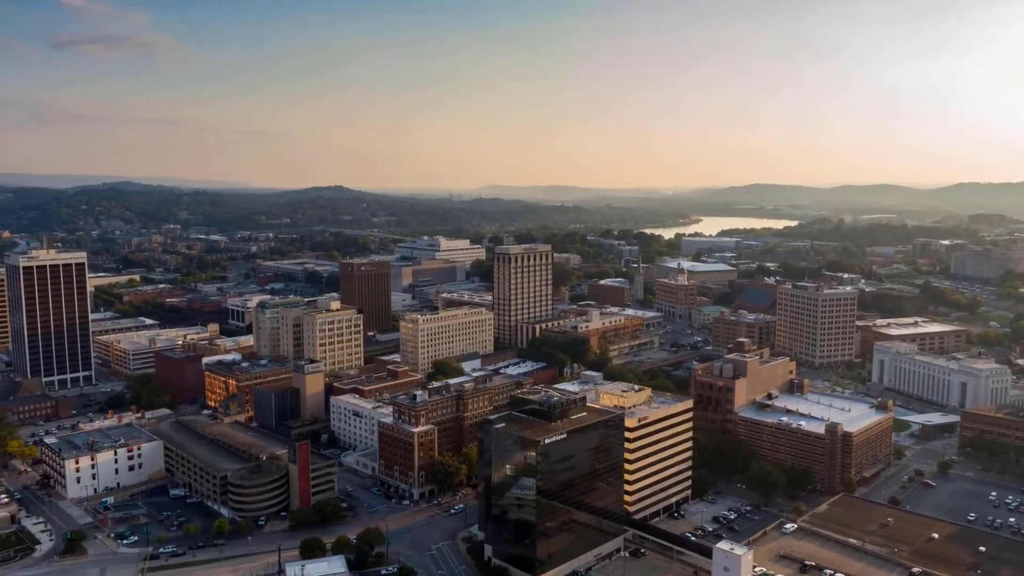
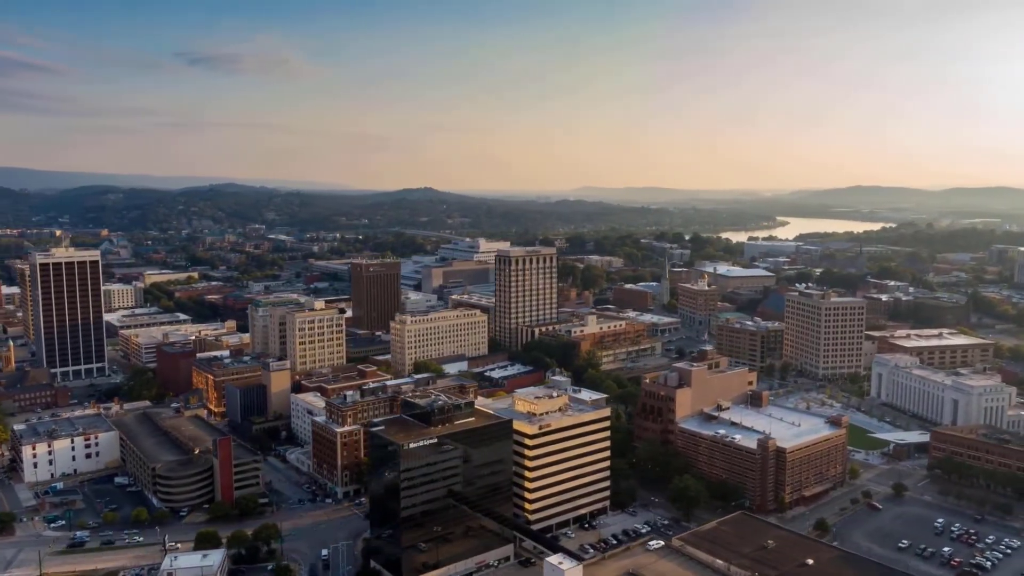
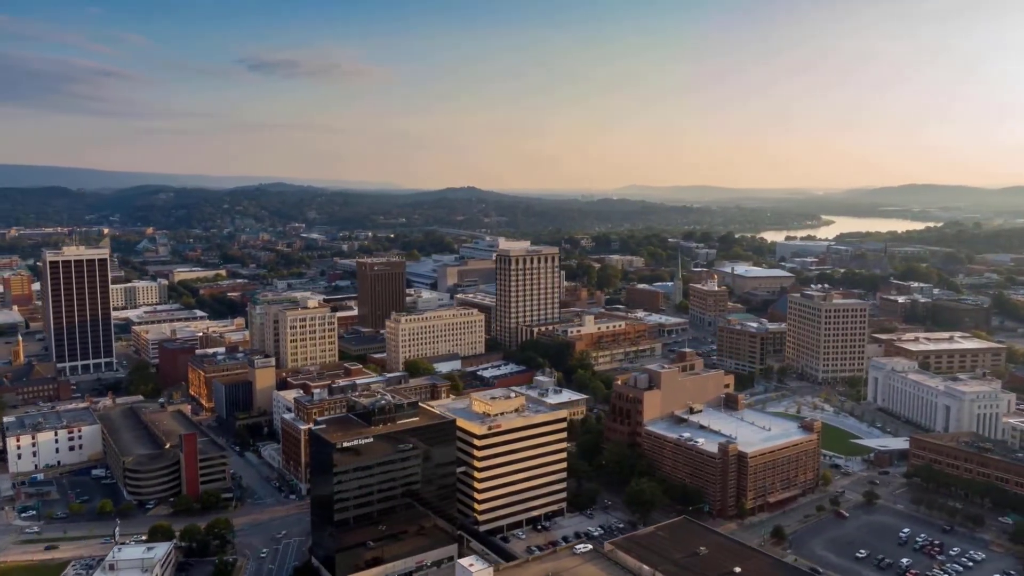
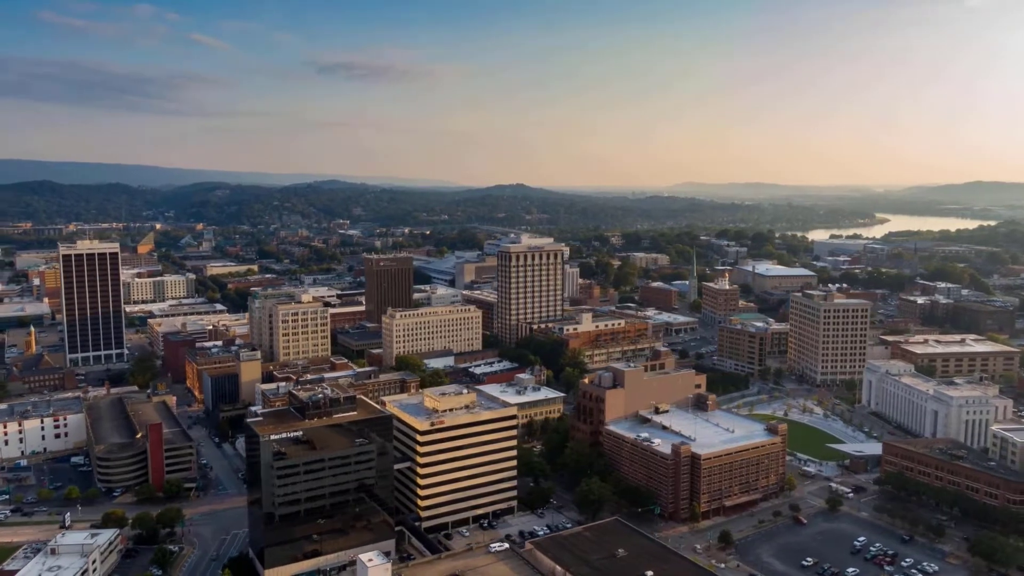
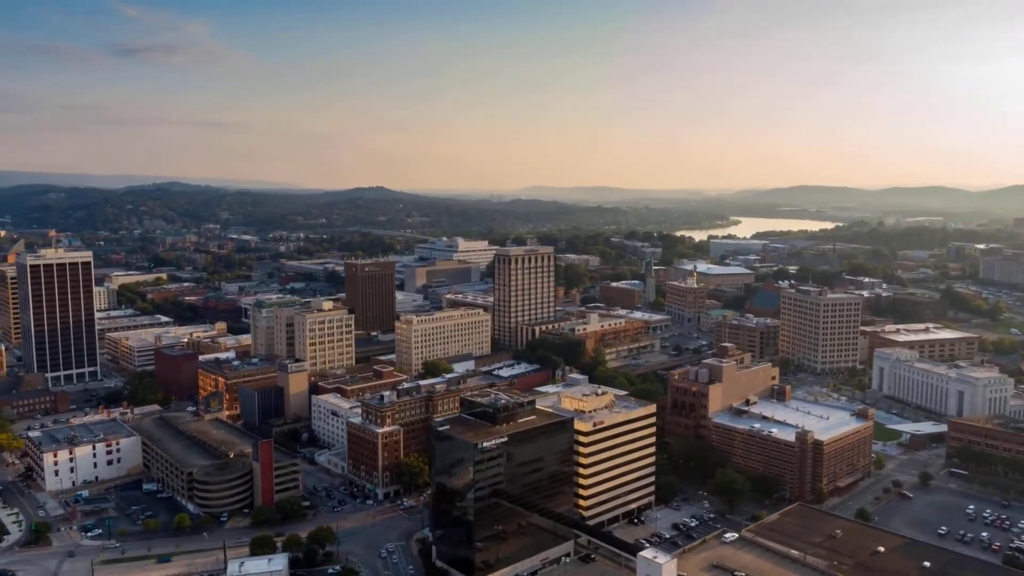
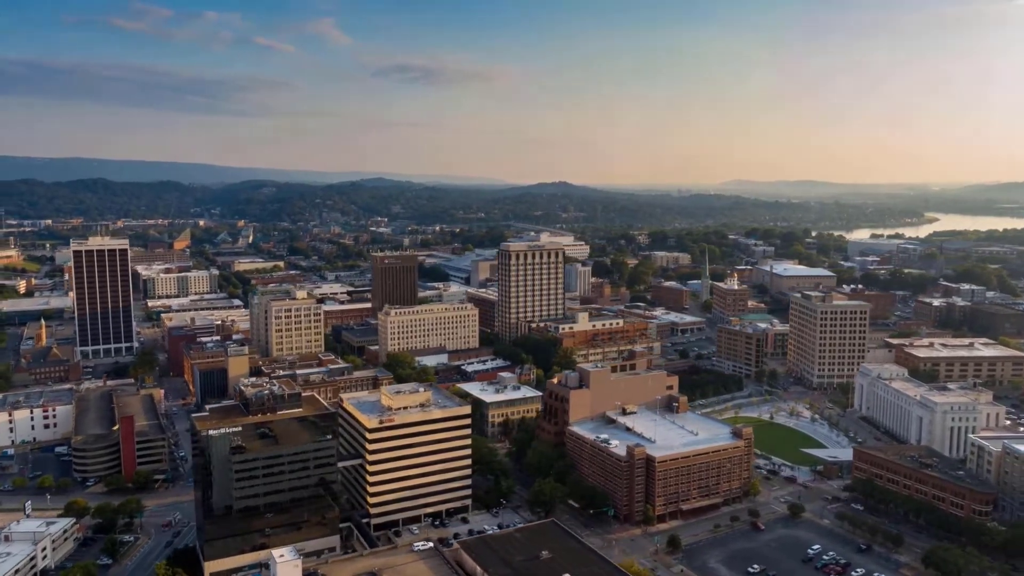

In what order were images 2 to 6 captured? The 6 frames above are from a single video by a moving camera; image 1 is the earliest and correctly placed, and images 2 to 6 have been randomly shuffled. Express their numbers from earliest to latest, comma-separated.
5, 2, 3, 4, 6
